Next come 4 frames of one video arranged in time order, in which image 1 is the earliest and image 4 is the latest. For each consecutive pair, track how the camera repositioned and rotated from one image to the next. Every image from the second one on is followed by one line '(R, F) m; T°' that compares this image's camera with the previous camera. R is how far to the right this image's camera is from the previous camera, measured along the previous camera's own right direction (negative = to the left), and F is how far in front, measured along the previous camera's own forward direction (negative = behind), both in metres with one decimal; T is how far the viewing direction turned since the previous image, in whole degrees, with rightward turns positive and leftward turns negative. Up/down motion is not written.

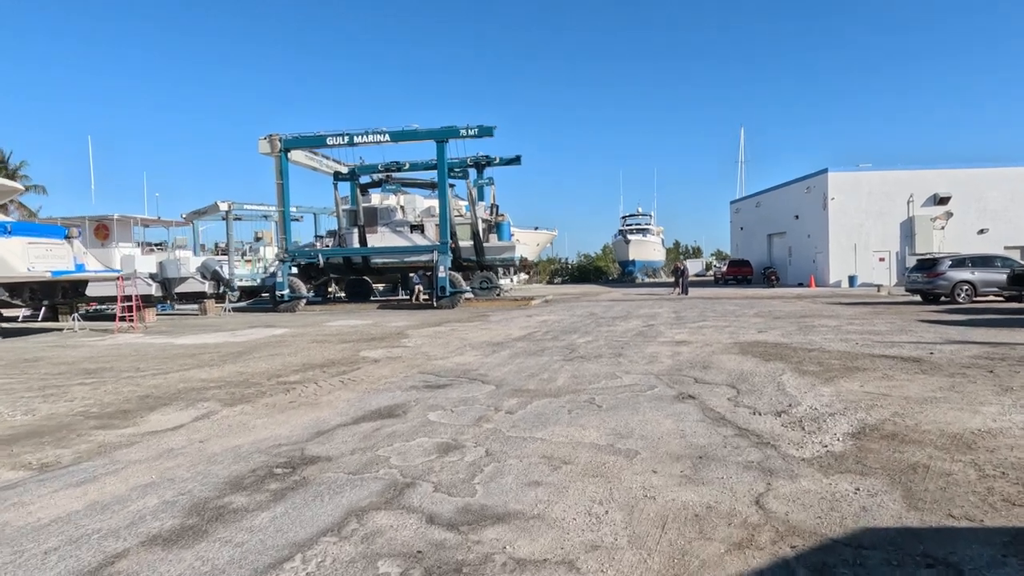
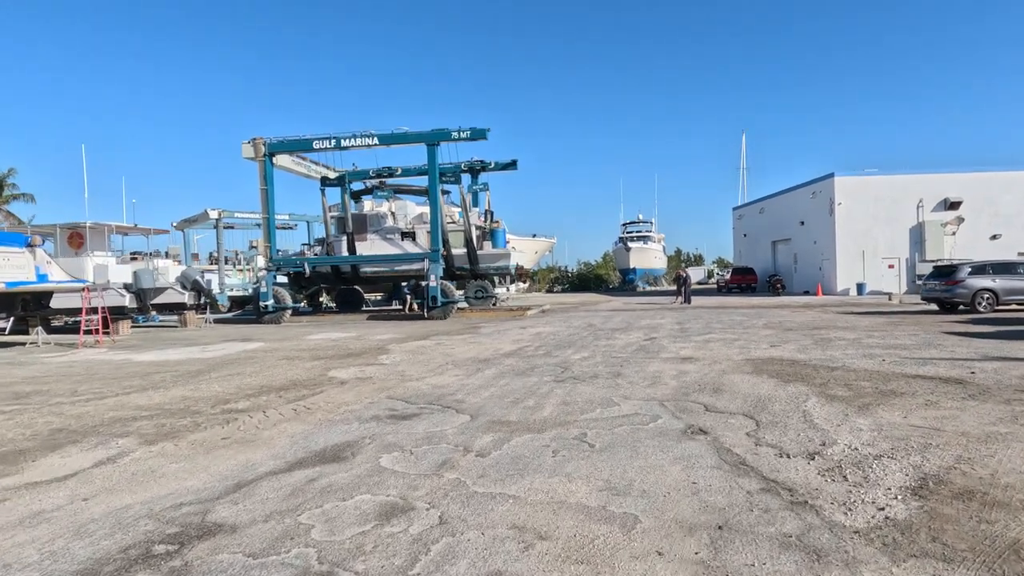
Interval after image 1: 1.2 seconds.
(+0.2, +1.1) m; 0°
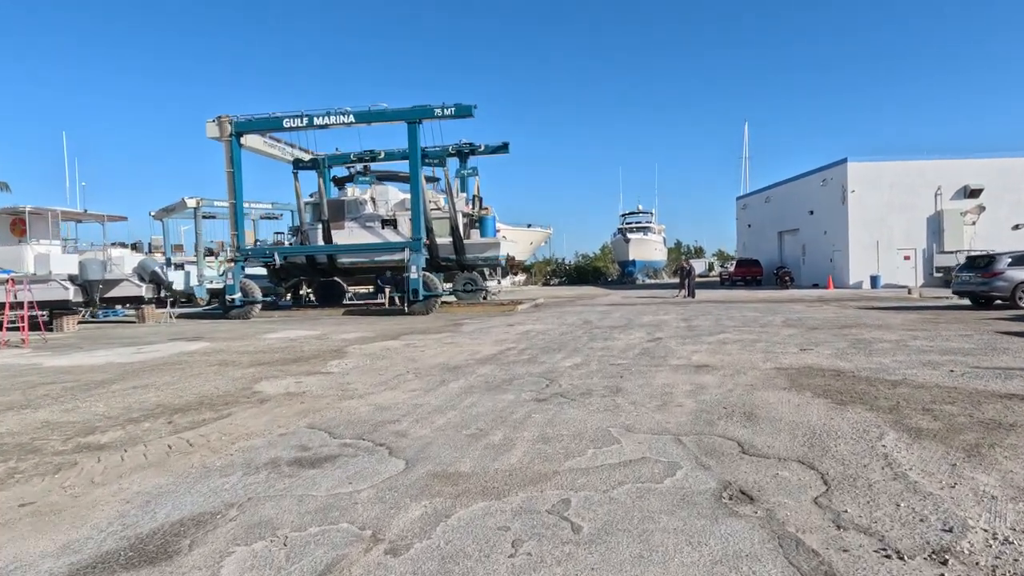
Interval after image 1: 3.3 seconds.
(+0.3, +1.9) m; 0°
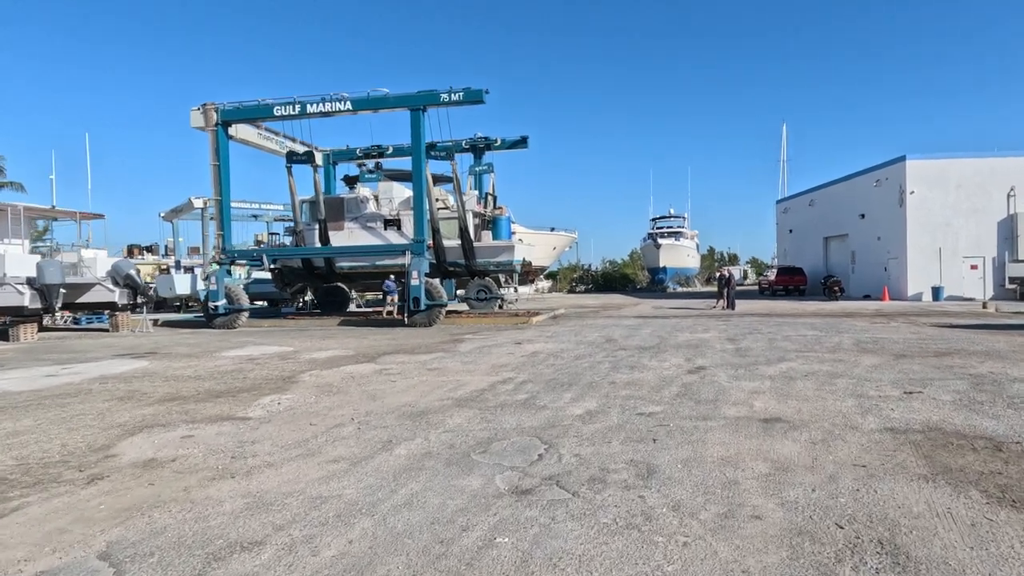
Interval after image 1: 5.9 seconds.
(+0.4, +2.5) m; -2°
